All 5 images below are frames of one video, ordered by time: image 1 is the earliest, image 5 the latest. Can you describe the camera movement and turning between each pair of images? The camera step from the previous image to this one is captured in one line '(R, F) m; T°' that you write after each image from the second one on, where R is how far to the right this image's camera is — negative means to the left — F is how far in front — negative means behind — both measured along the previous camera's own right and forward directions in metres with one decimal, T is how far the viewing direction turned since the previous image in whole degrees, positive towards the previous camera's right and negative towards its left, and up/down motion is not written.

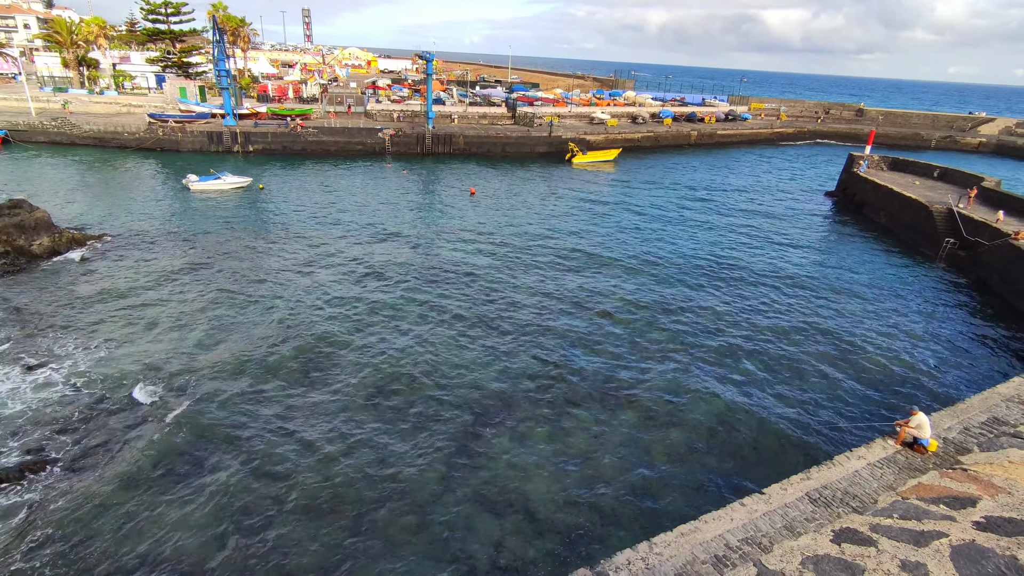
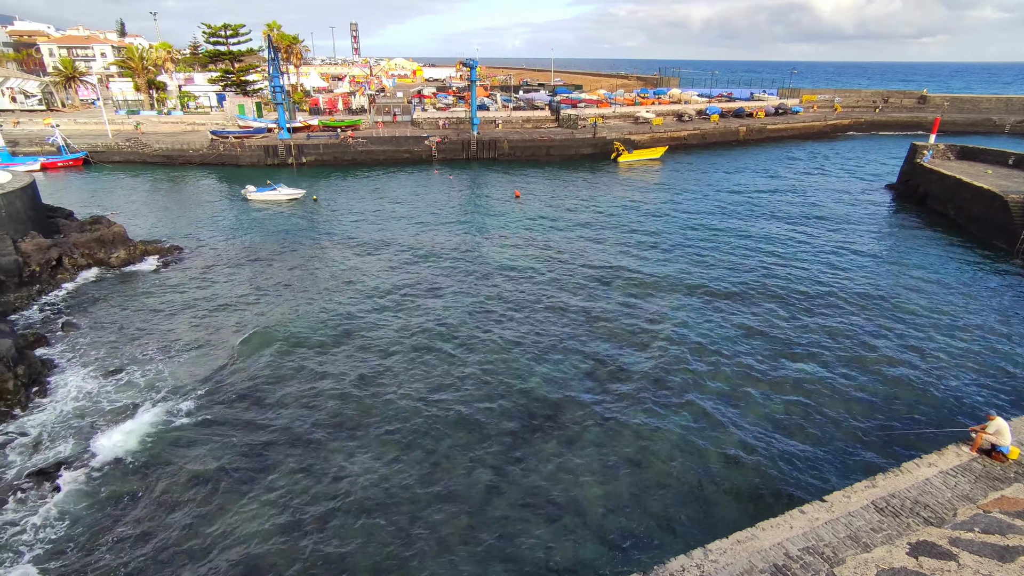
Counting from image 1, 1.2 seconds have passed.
(-0.2, -0.5) m; -5°
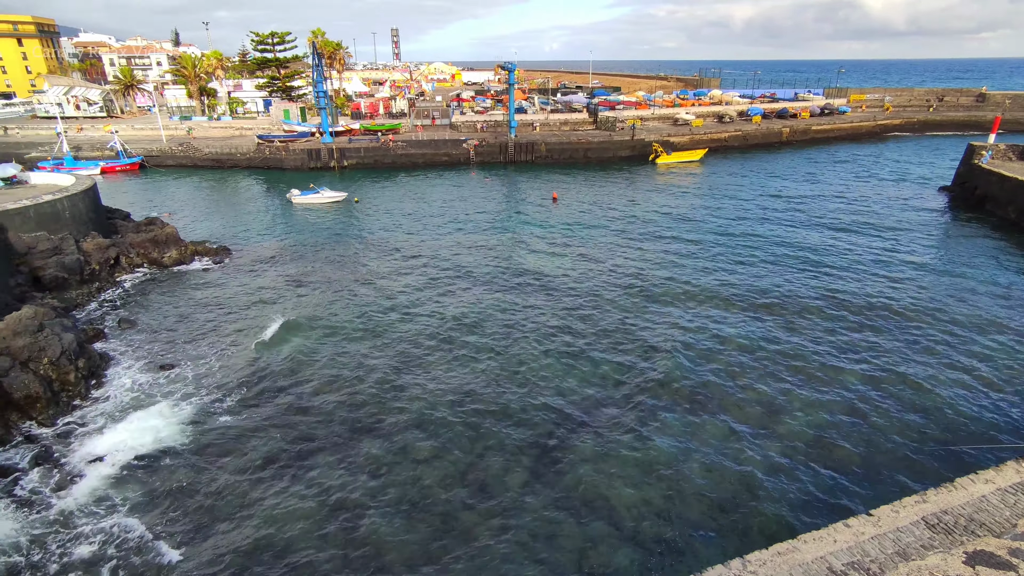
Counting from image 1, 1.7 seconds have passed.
(0.0, -0.2) m; -4°
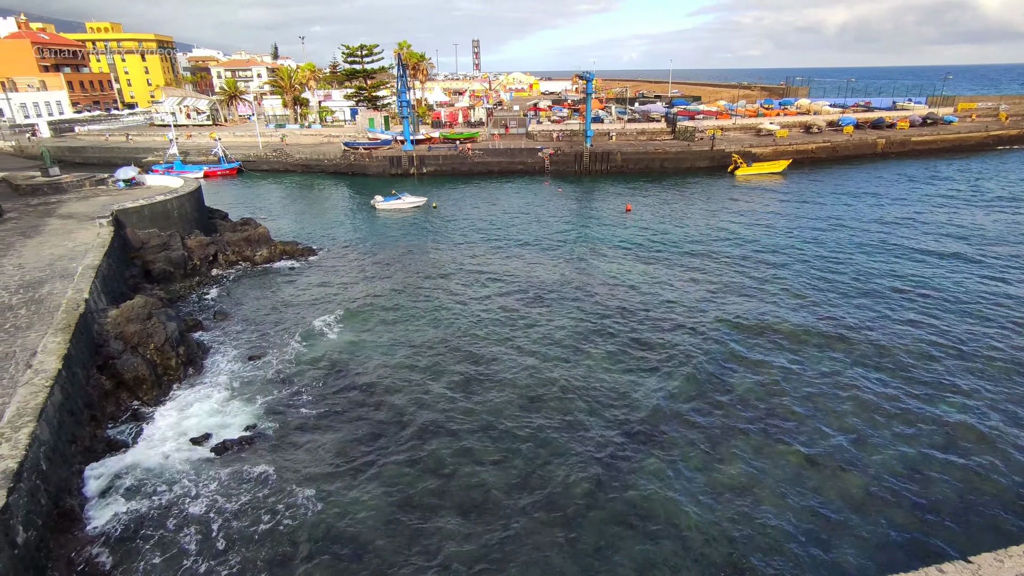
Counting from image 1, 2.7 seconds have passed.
(0.0, -0.4) m; -7°
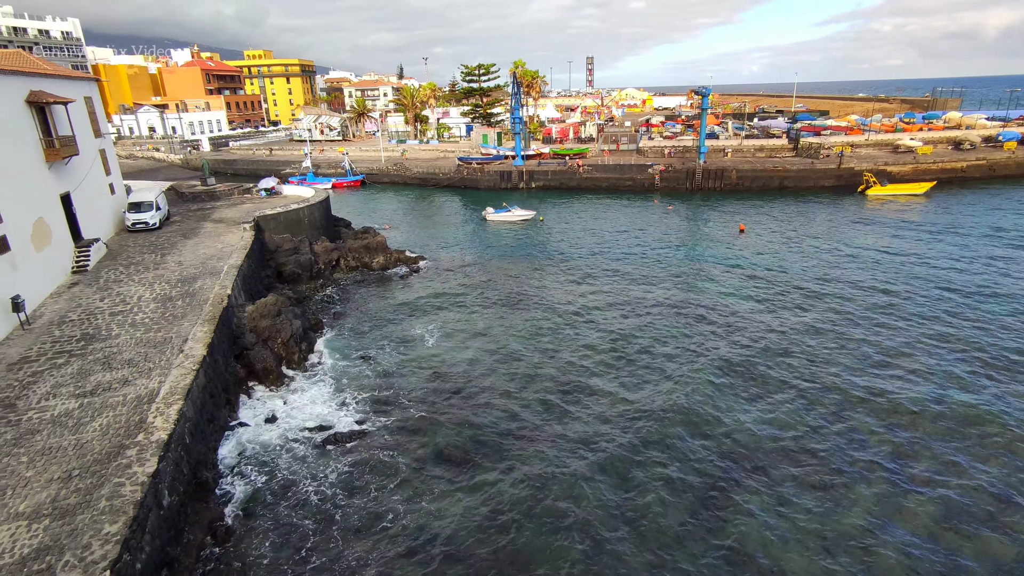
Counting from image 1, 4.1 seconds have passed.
(+0.1, -0.3) m; -10°
